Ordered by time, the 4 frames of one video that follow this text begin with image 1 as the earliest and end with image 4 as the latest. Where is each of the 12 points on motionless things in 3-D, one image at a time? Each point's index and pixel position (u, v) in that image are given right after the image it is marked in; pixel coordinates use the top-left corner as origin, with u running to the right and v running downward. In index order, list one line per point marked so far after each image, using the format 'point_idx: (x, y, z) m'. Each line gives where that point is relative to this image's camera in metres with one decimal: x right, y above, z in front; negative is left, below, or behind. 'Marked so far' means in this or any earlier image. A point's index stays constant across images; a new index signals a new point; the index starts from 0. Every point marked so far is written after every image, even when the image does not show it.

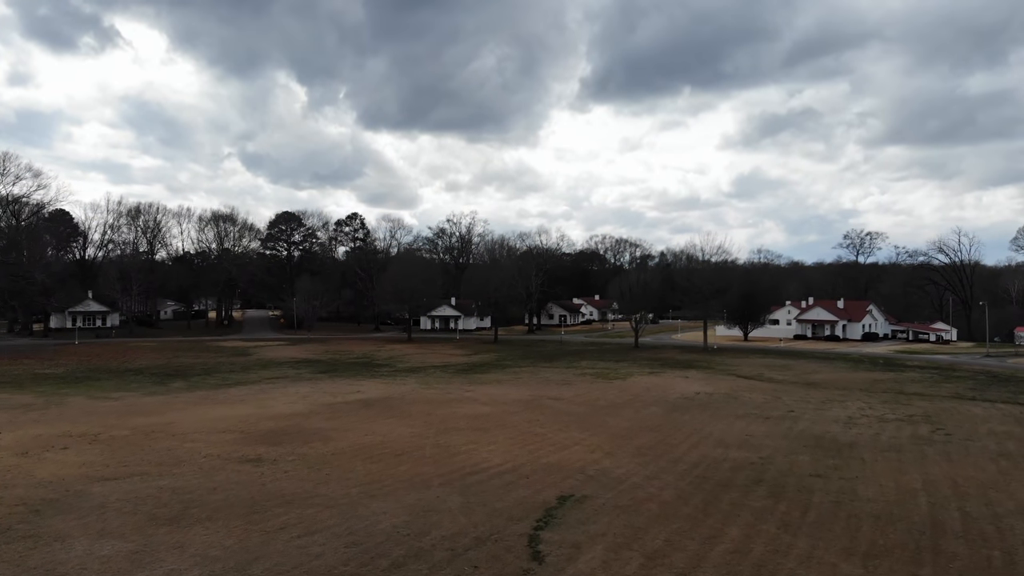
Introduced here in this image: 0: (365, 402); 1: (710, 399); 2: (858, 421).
0: (-5.0, -3.8, +18.8) m
1: (+6.9, -3.9, +19.6) m
2: (+10.3, -3.9, +16.6) m
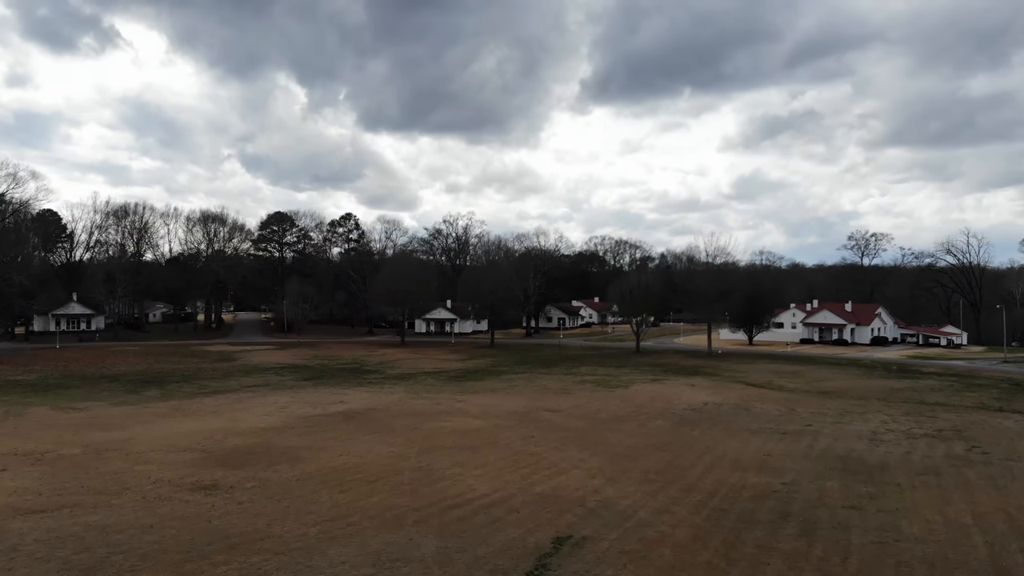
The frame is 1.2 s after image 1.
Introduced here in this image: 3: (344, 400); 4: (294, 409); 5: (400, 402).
0: (-5.2, -3.9, +17.4) m
1: (+6.7, -4.0, +18.1) m
2: (+10.1, -4.0, +15.2) m
3: (-6.0, -4.0, +19.9) m
4: (-7.2, -4.0, +18.5) m
5: (-3.9, -3.9, +19.4) m
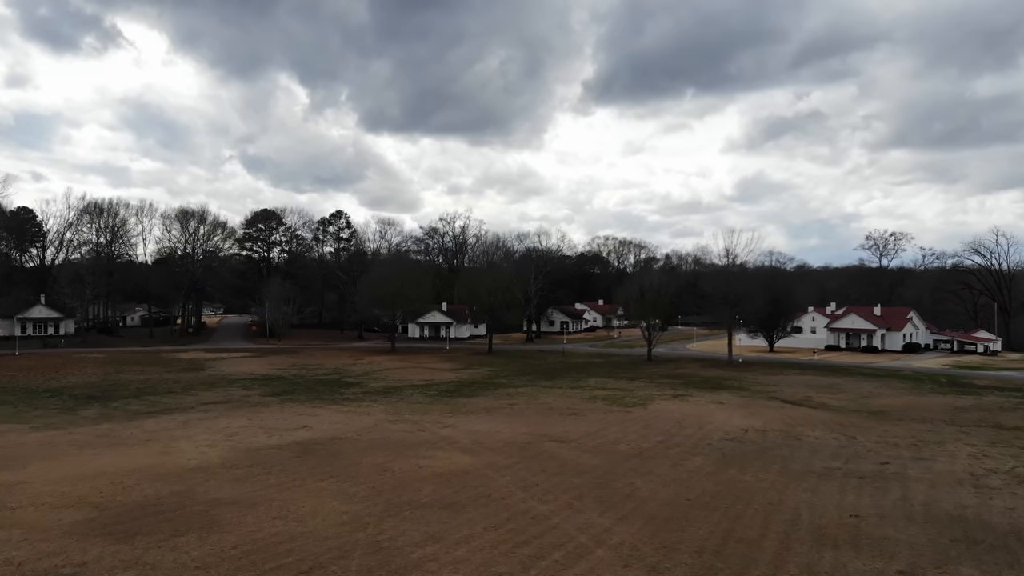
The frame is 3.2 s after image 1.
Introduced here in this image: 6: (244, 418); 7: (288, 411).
0: (-5.2, -4.0, +14.0) m
1: (+6.7, -4.0, +14.8) m
2: (+10.1, -4.1, +11.8) m
3: (-6.0, -4.0, +16.6) m
4: (-7.3, -4.0, +15.2) m
5: (-3.9, -4.0, +16.0) m
6: (-8.5, -4.1, +17.9) m
7: (-7.5, -4.1, +18.8) m
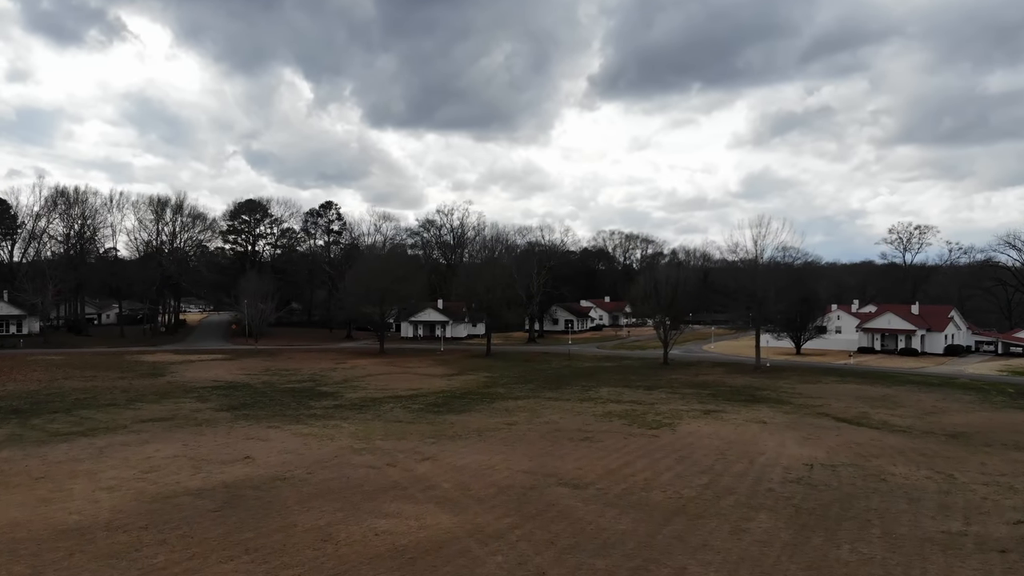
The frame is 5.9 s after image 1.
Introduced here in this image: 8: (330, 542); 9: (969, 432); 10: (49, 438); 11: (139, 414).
0: (-5.3, -3.8, +10.5) m
1: (+6.6, -3.9, +11.2) m
2: (+10.0, -4.0, +8.2) m
3: (-6.0, -3.9, +13.1) m
4: (-7.3, -3.9, +11.7) m
5: (-4.0, -3.8, +12.5) m
6: (-8.6, -4.0, +14.4) m
7: (-7.5, -4.0, +15.4) m
8: (-2.7, -3.7, +8.1) m
9: (+13.4, -4.2, +16.4) m
10: (-12.9, -4.1, +15.7) m
11: (-12.2, -4.1, +18.4) m
